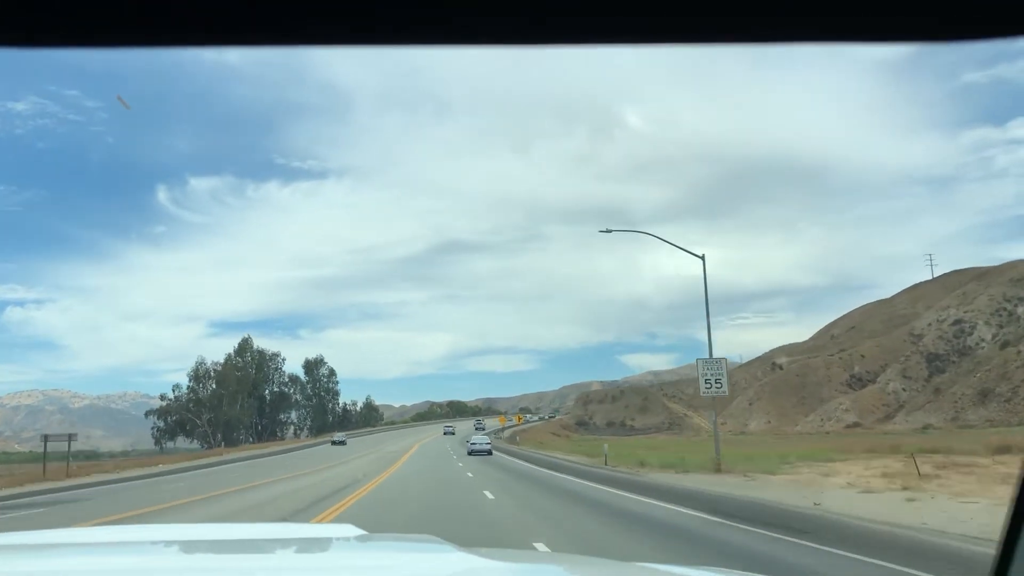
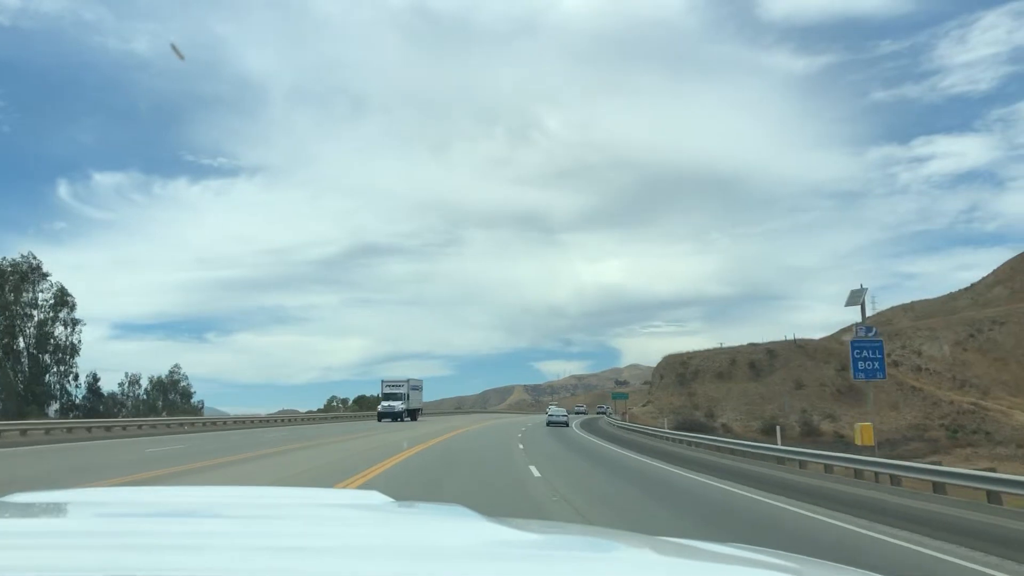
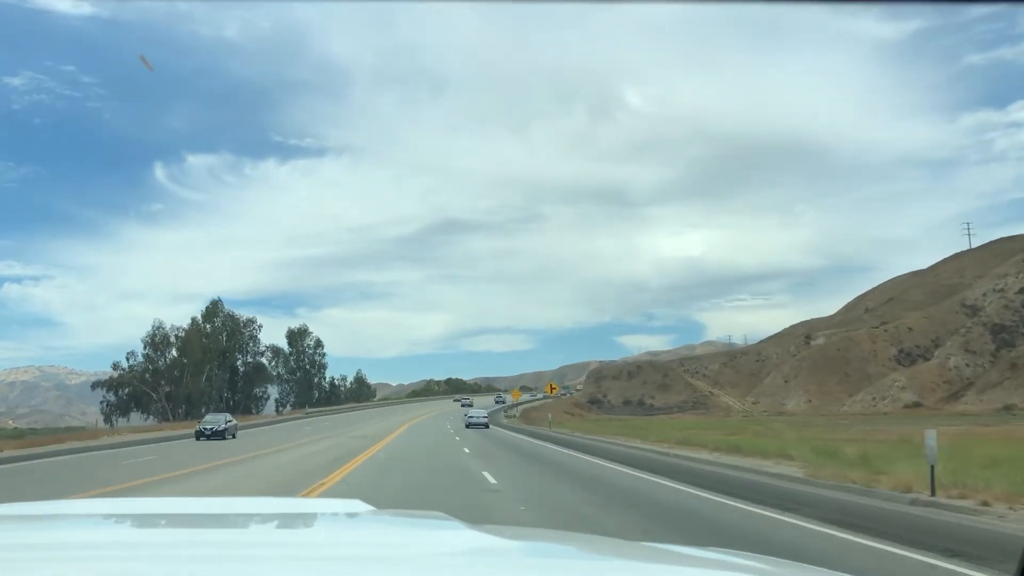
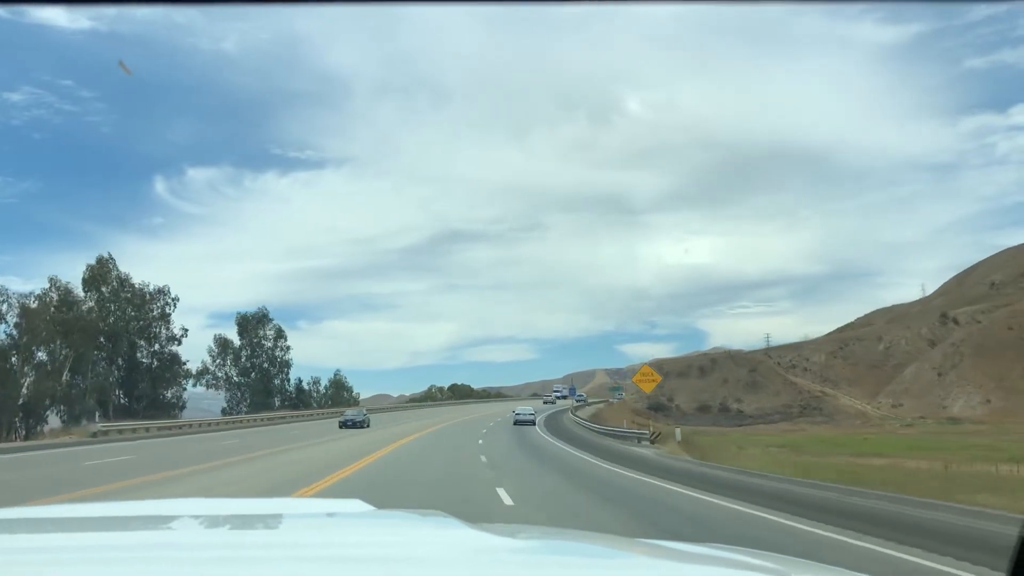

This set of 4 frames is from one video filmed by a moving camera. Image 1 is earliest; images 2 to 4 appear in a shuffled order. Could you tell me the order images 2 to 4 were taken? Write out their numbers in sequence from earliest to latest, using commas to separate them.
3, 4, 2
